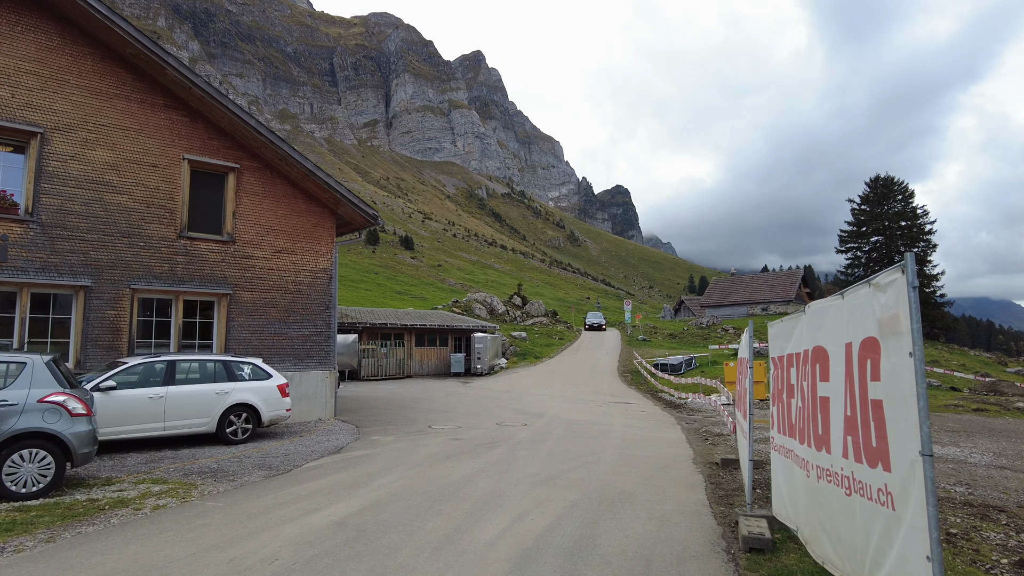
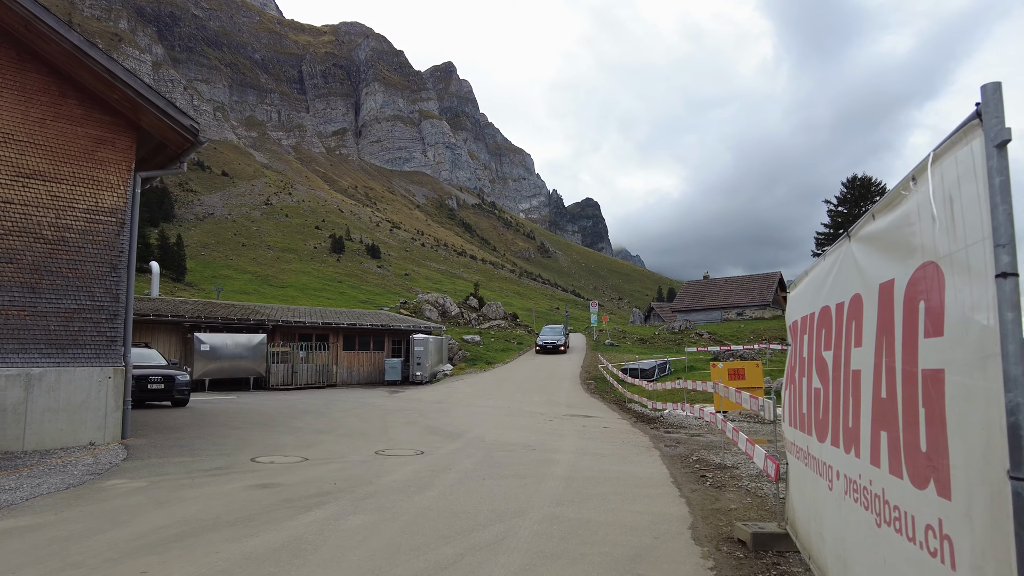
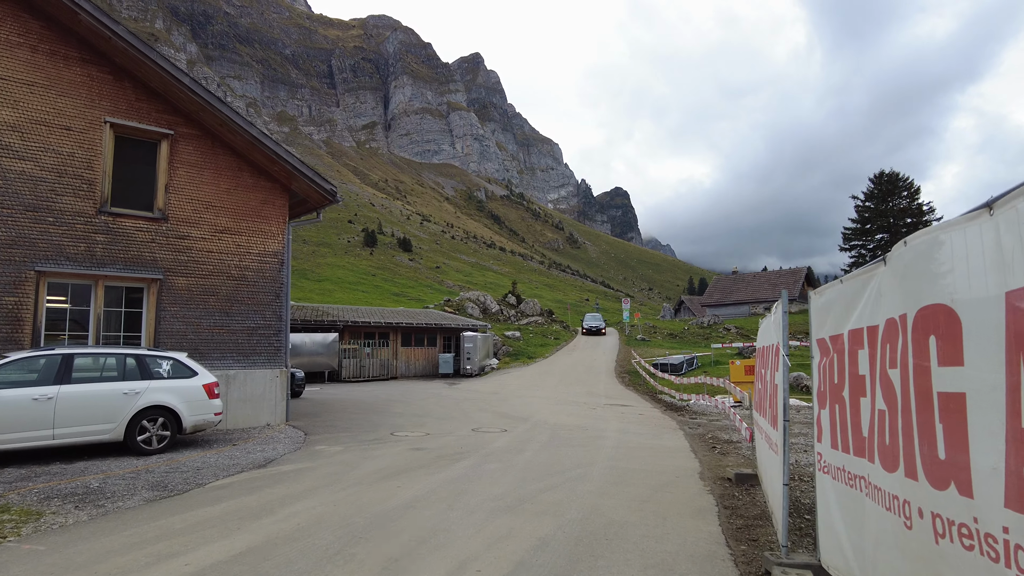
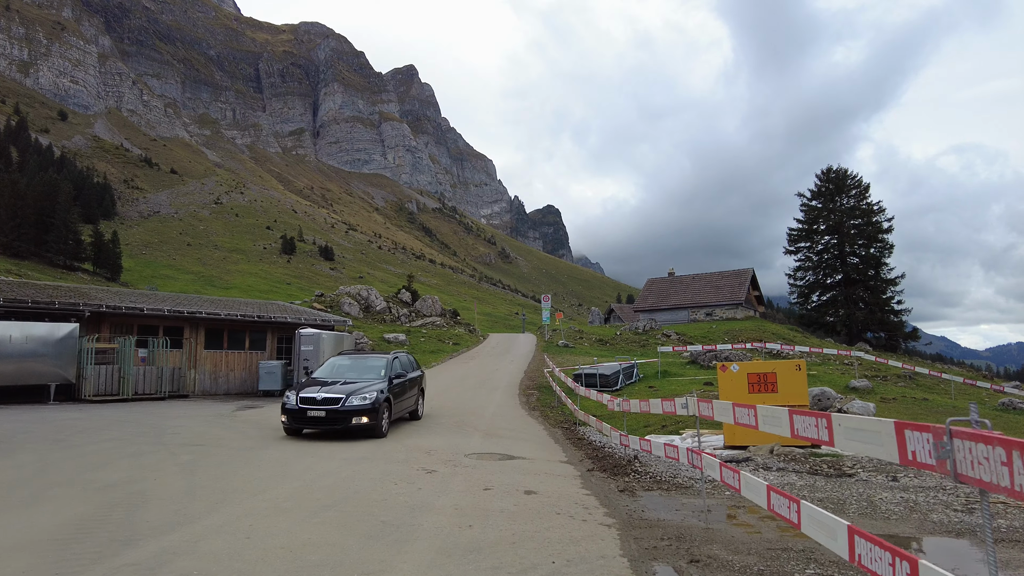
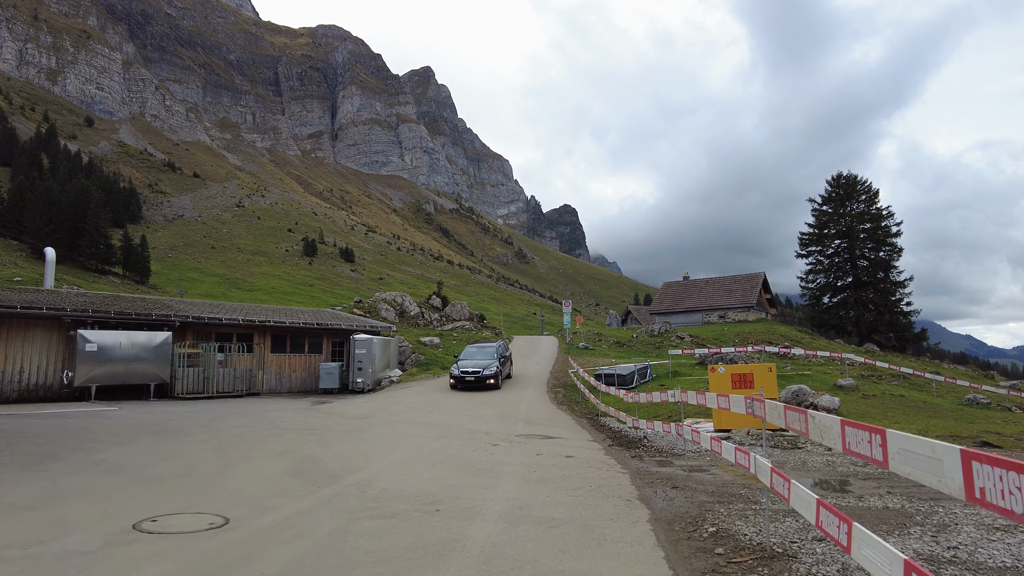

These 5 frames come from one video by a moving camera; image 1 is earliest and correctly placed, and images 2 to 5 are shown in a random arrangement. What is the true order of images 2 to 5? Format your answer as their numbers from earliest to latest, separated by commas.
3, 2, 5, 4
